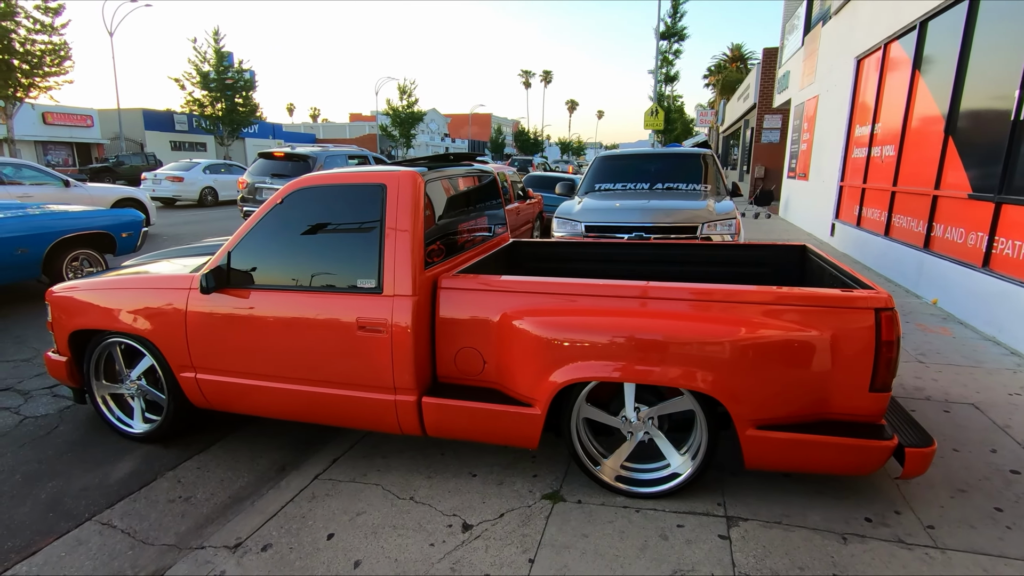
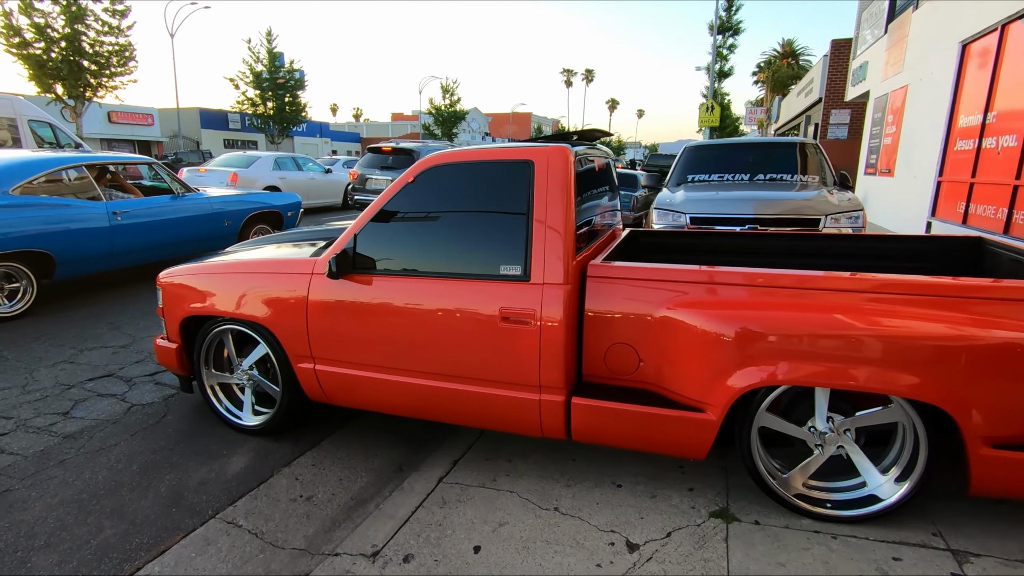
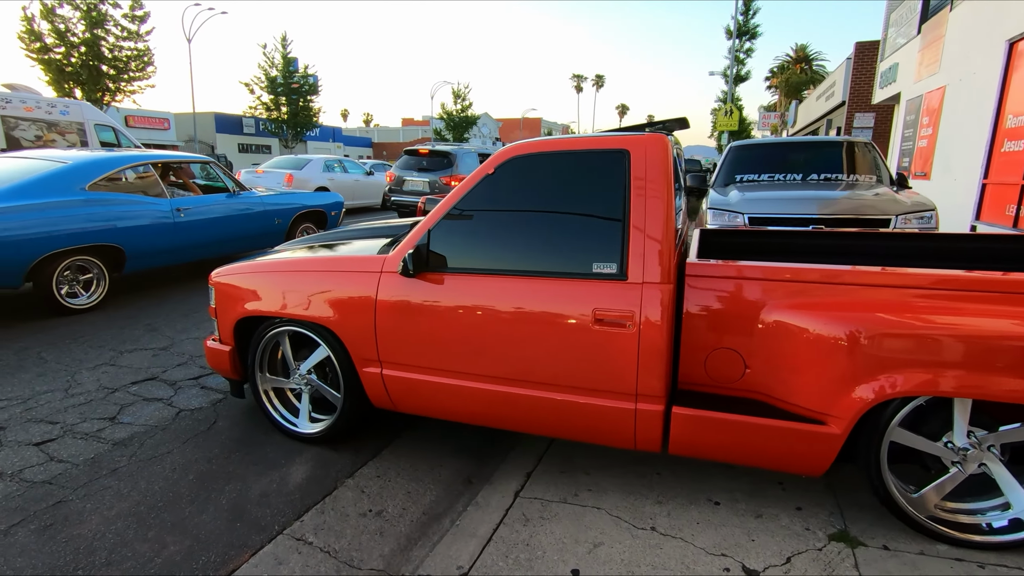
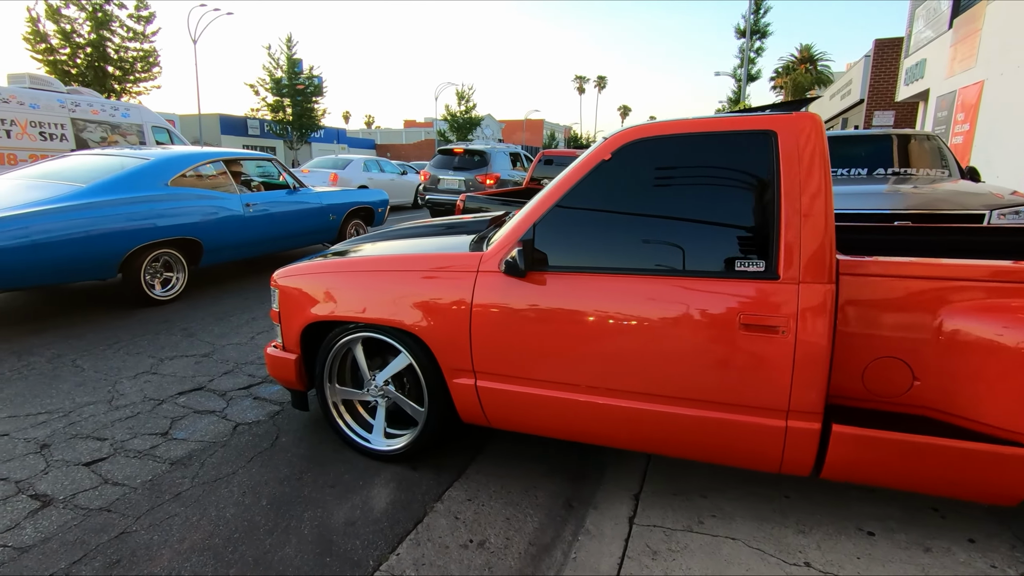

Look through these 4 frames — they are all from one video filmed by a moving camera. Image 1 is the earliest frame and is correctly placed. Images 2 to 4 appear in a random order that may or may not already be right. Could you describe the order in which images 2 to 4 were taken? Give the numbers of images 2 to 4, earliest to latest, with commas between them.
2, 3, 4
